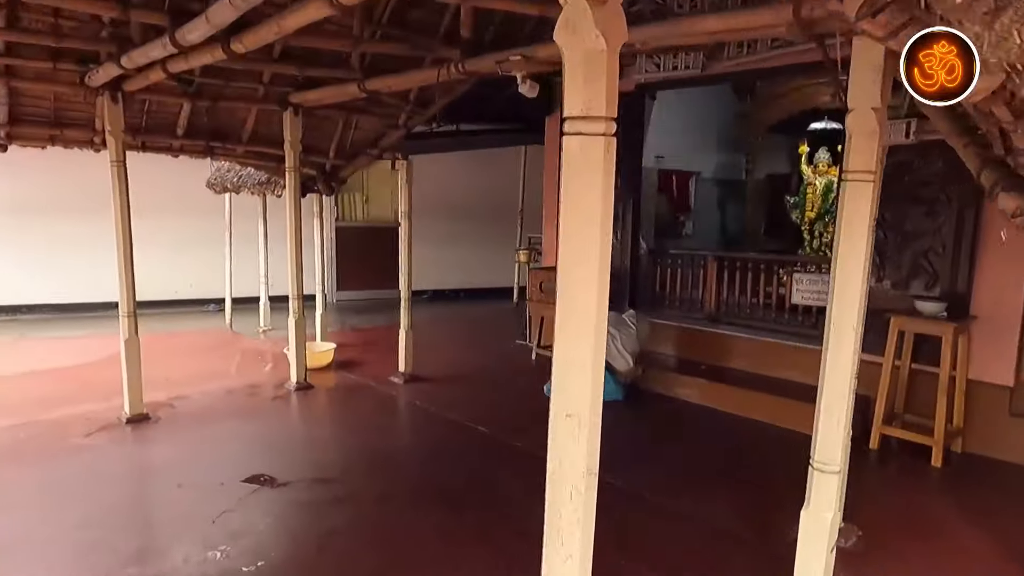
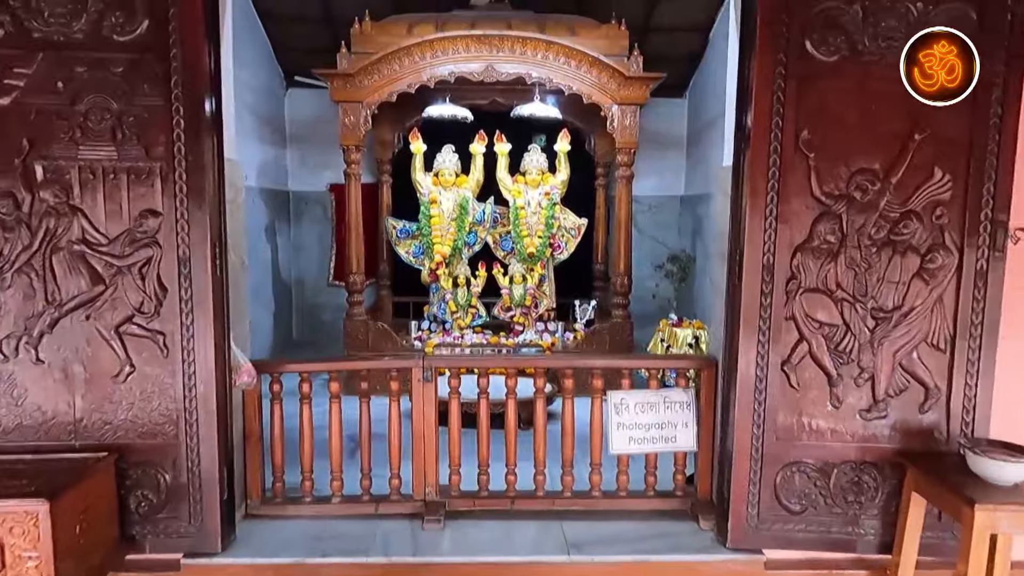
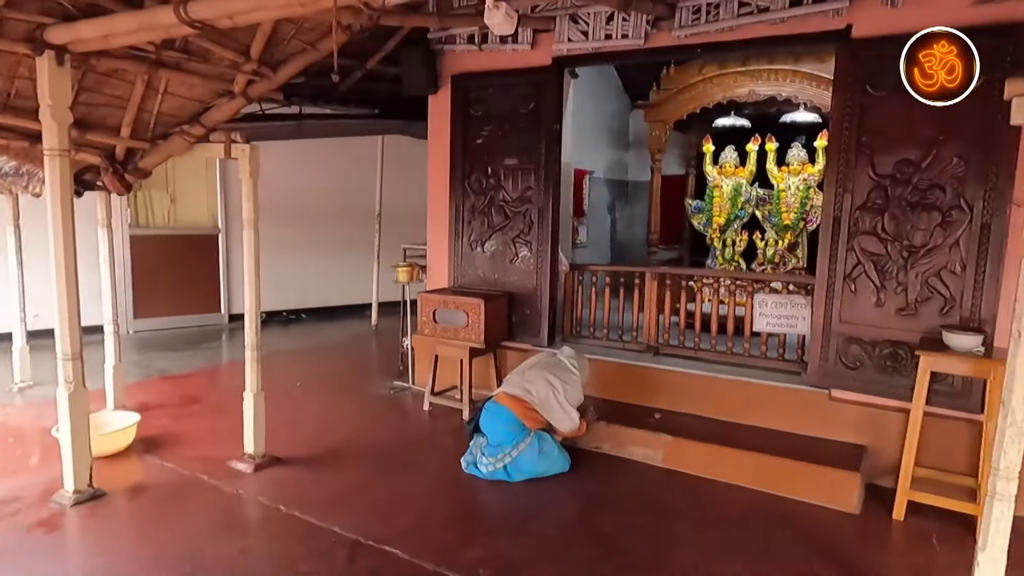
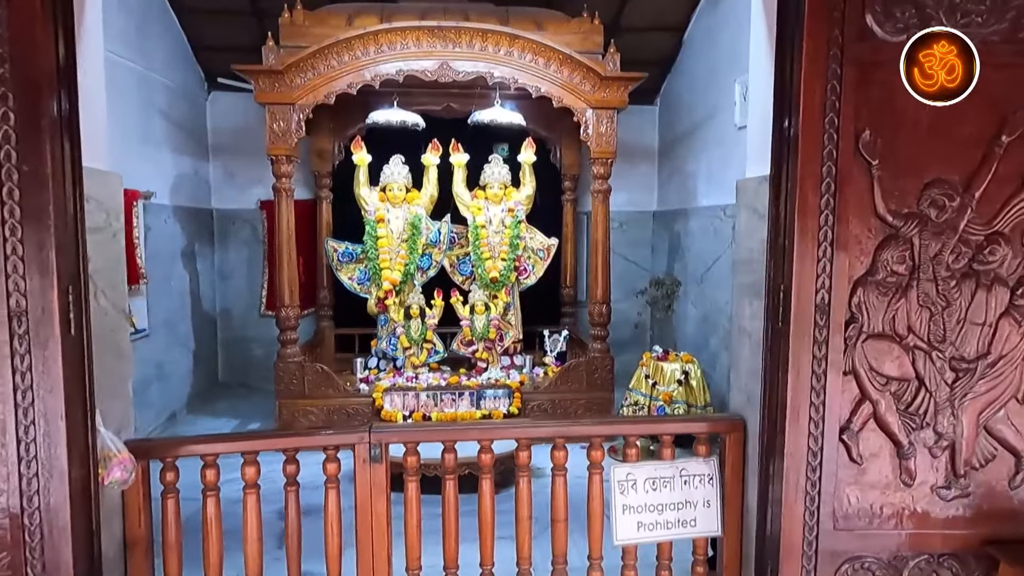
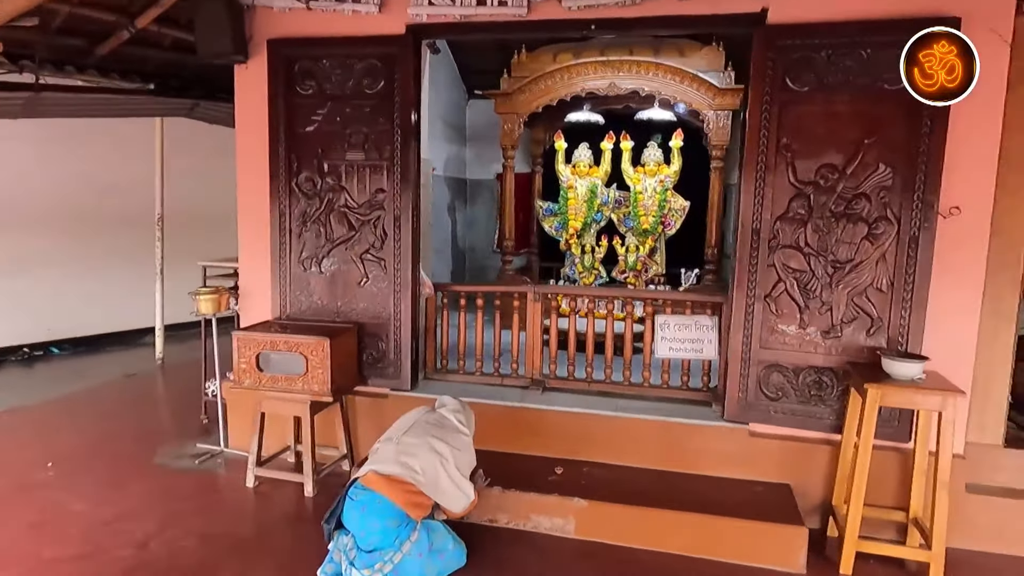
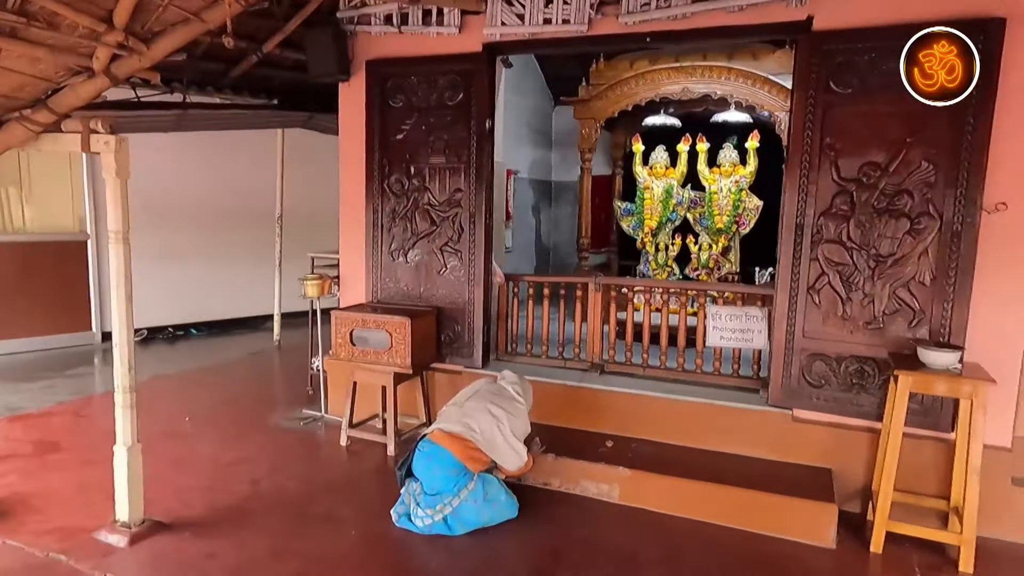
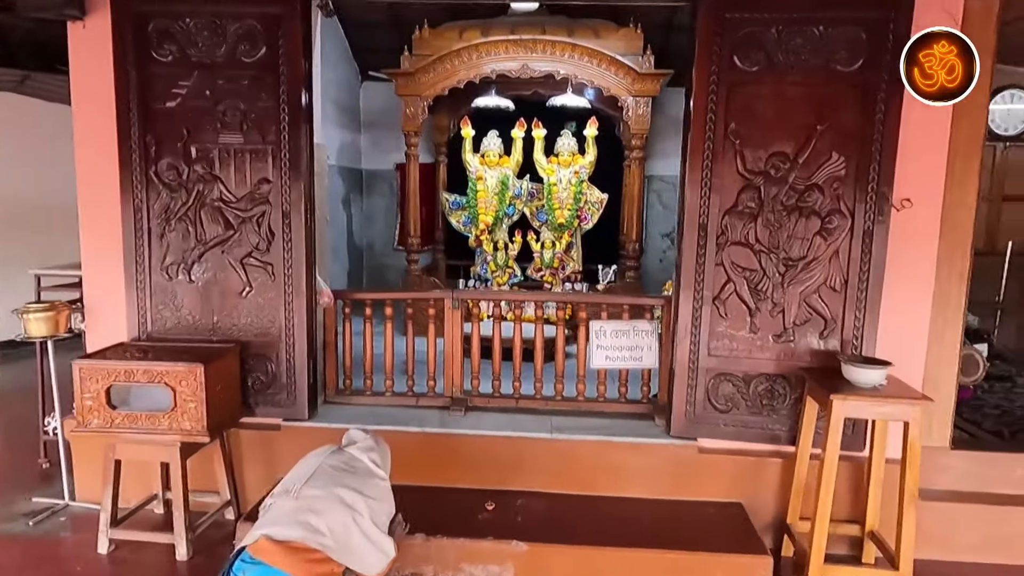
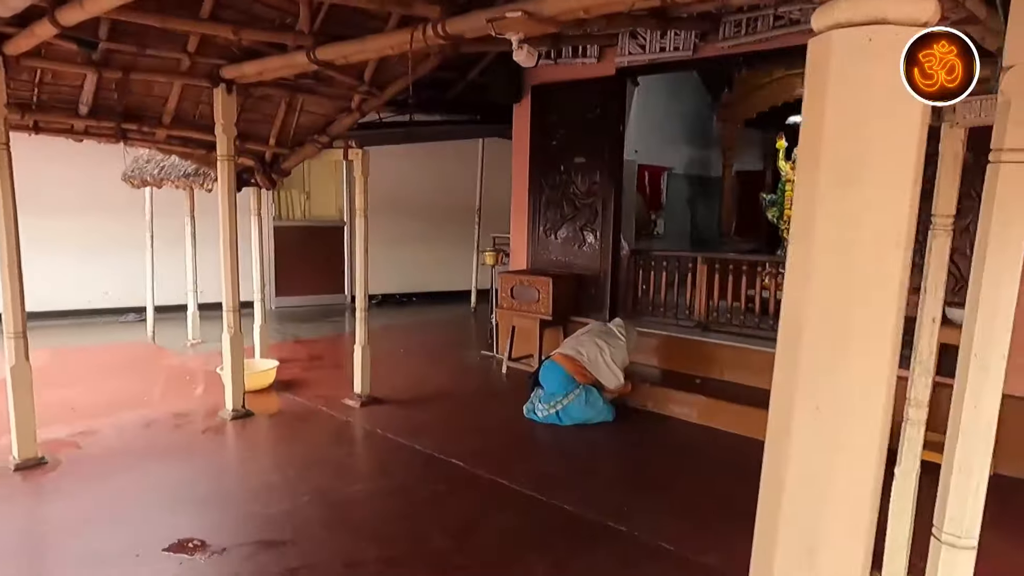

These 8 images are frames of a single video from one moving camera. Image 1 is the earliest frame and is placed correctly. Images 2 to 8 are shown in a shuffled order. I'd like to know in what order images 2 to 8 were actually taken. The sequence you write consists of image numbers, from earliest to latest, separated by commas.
8, 3, 6, 5, 7, 2, 4
